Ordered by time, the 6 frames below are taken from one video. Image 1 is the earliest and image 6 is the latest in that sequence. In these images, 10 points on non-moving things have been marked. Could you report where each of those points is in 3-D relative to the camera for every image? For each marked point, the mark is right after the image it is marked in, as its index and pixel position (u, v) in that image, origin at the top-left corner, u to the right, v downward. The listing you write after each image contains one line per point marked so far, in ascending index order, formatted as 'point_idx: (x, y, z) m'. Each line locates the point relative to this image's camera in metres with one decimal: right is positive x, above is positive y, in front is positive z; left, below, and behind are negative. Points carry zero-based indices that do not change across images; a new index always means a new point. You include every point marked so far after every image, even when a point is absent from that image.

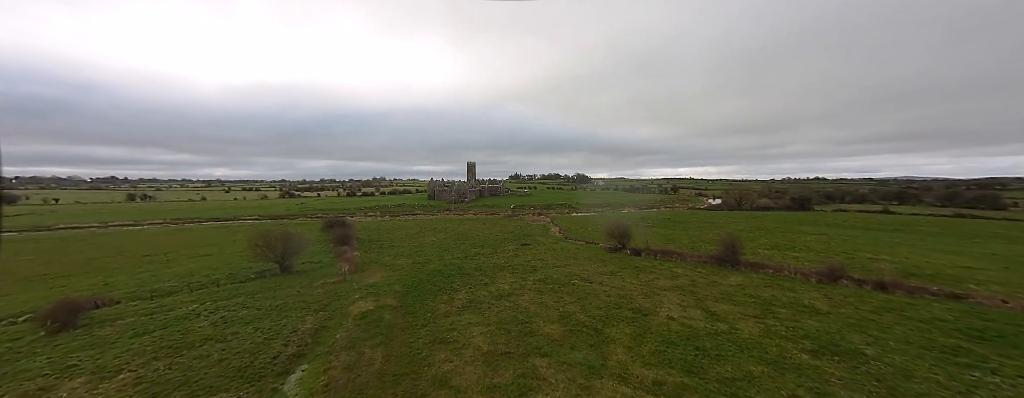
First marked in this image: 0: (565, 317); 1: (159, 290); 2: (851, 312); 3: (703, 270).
0: (+2.3, -5.1, +11.8) m
1: (-19.5, -5.0, +15.0) m
2: (+14.2, -4.7, +11.4) m
3: (+12.2, -4.6, +17.5) m
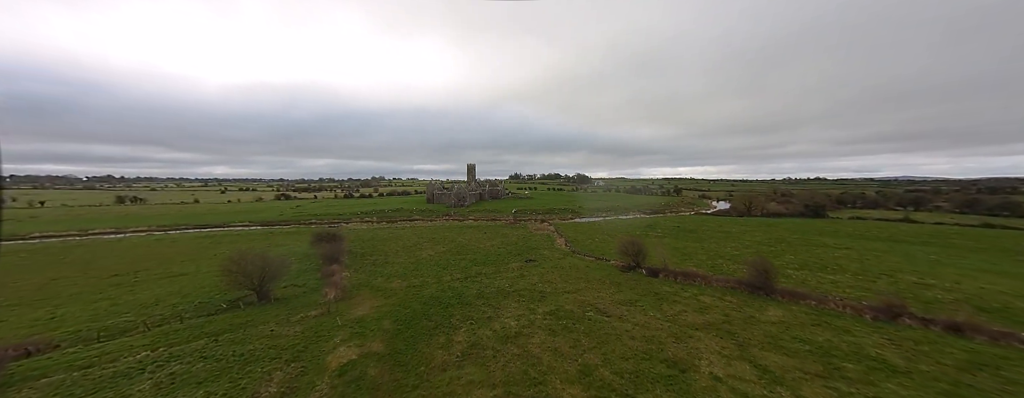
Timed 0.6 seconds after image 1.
0: (+2.7, -6.3, +9.8) m
1: (-19.1, -6.1, +13.0) m
2: (+14.5, -5.9, +9.4) m
3: (+12.6, -5.7, +15.5) m
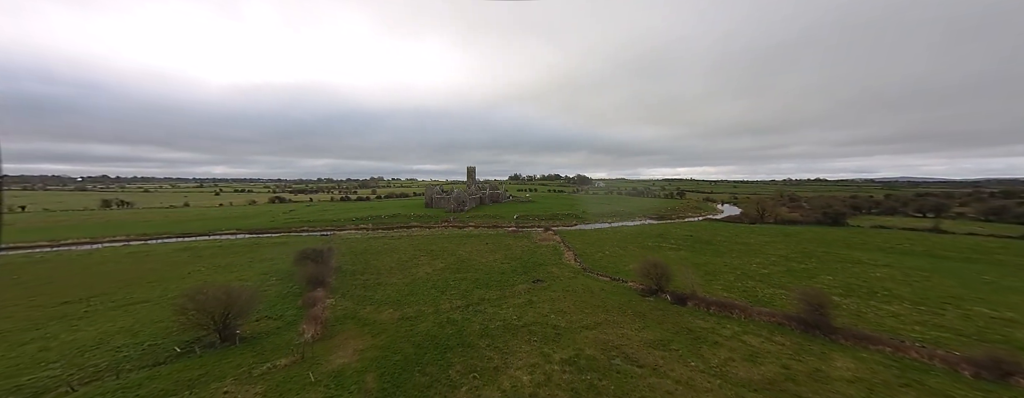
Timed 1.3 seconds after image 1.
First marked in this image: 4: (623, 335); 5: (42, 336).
0: (+3.2, -7.4, +7.3) m
1: (-18.6, -7.2, +10.4) m
2: (+15.0, -7.0, +6.9) m
3: (+13.1, -6.8, +13.0) m
4: (+5.8, -7.1, +14.4) m
5: (-24.0, -7.0, +14.0) m
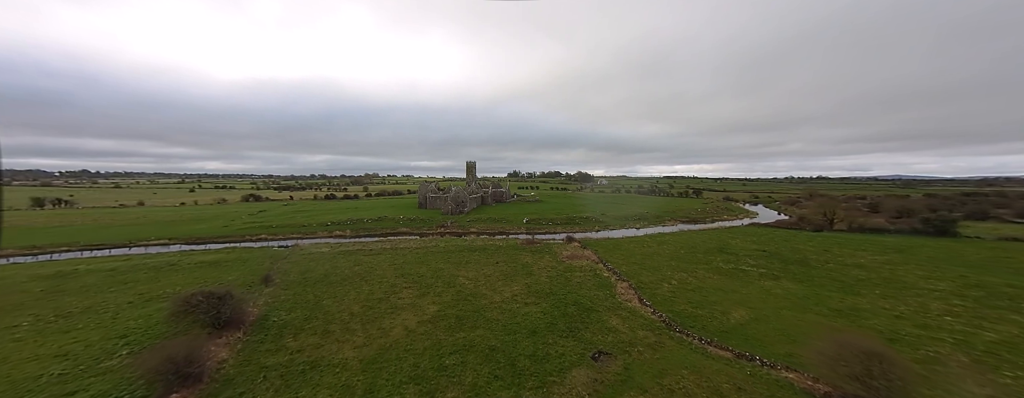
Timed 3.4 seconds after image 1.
0: (+5.3, -8.0, -2.9) m
1: (-16.4, -7.8, +0.1) m
2: (+17.2, -7.7, -3.2) m
3: (+15.2, -7.5, +2.9) m
4: (+7.9, -7.7, +4.3) m
5: (-21.9, -7.5, +3.6) m
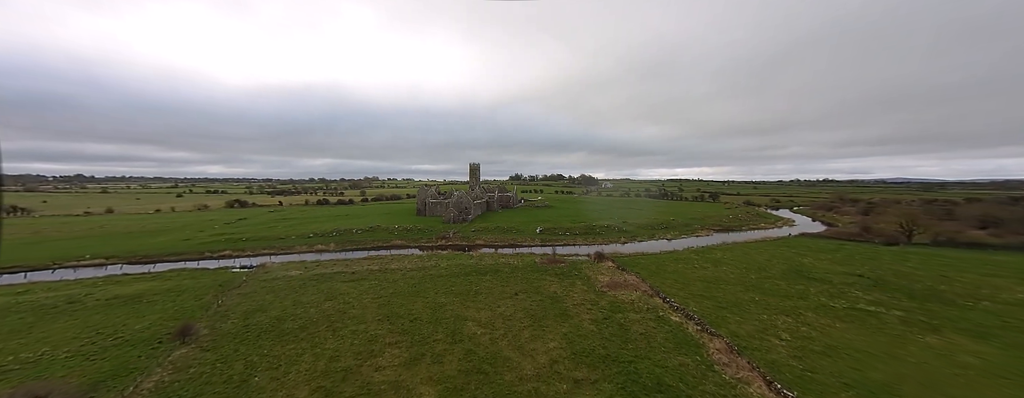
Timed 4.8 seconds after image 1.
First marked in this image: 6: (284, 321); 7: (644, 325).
0: (+7.1, -8.5, -9.9) m
1: (-14.7, -8.3, -6.9) m
2: (+19.0, -8.1, -10.3) m
3: (+17.0, -8.0, -4.2) m
4: (+9.7, -8.3, -2.8) m
5: (-20.1, -8.1, -3.4) m
6: (-14.2, -7.5, +17.2) m
7: (+8.0, -7.4, +16.4) m
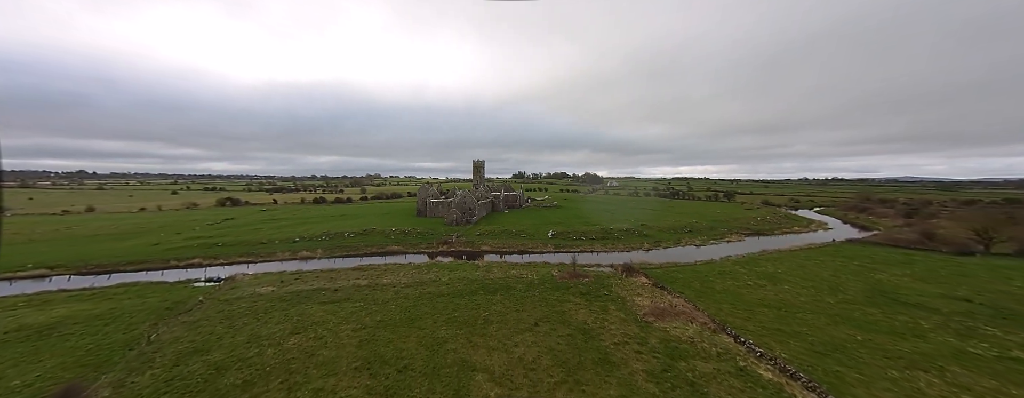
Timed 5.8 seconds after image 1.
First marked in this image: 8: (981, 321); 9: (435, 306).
0: (+8.0, -9.0, -14.7) m
1: (-13.7, -8.7, -11.5) m
2: (+19.9, -8.7, -15.2) m
3: (+18.0, -8.5, -9.1) m
4: (+10.7, -8.7, -7.6) m
5: (-19.1, -8.5, -7.9) m
6: (-13.1, -7.7, +12.6) m
7: (+9.1, -7.7, +11.6) m
8: (+28.3, -7.2, +16.8) m
9: (-5.4, -7.3, +19.4) m
